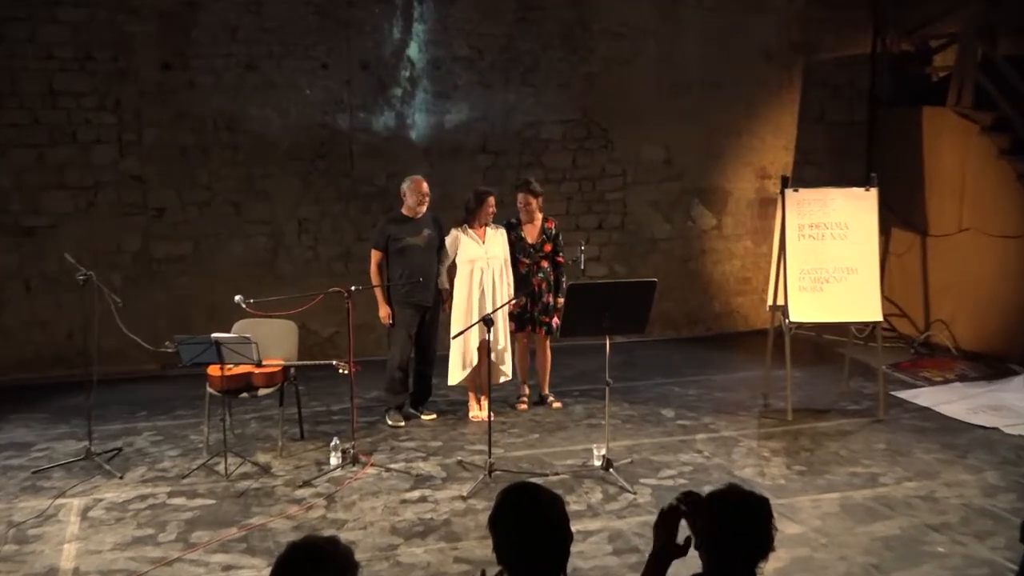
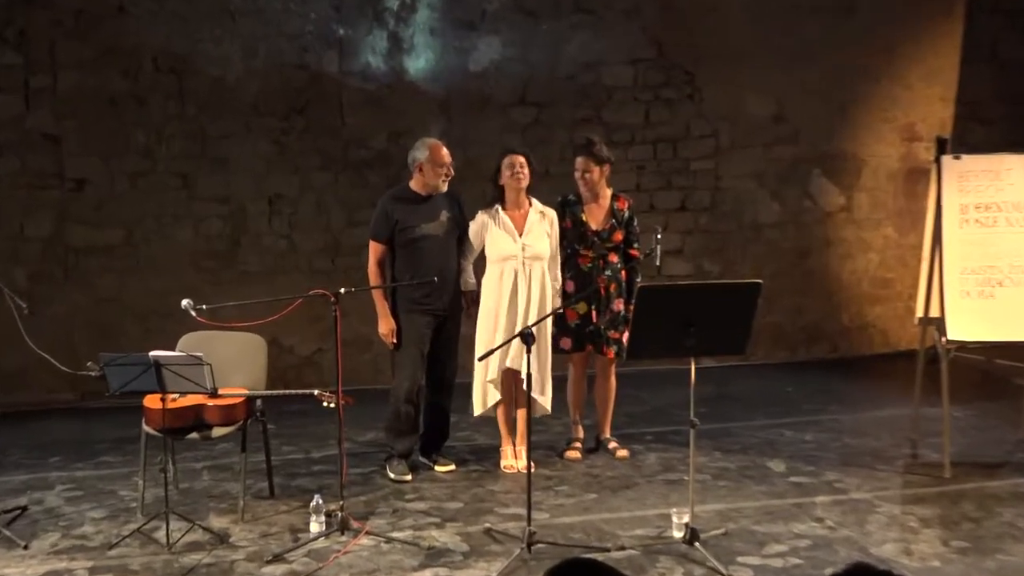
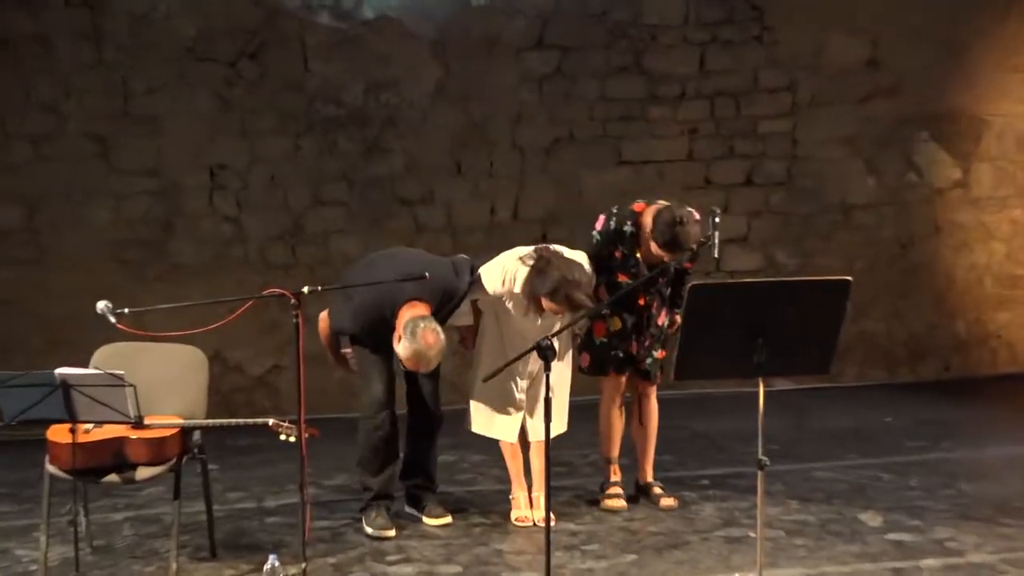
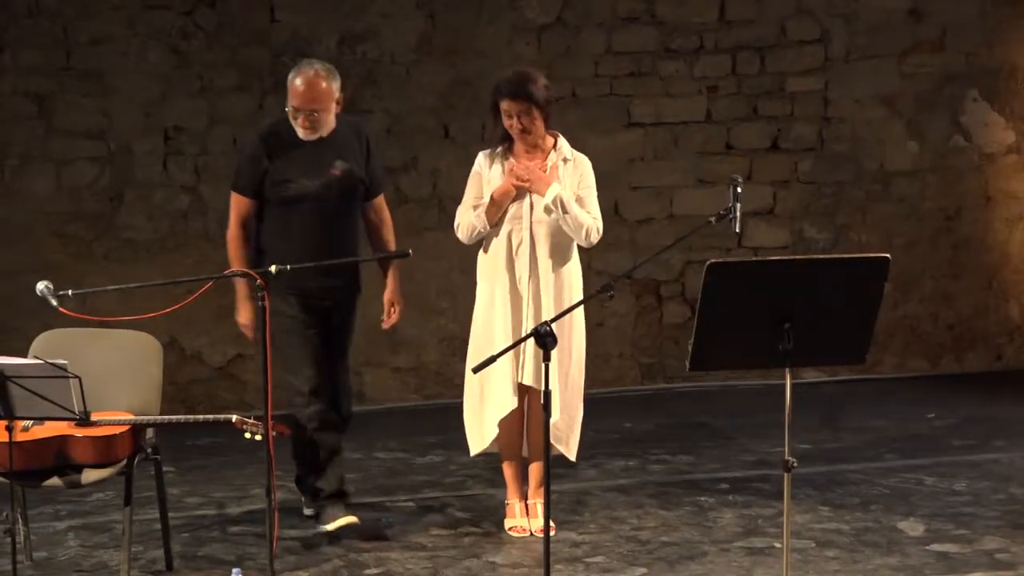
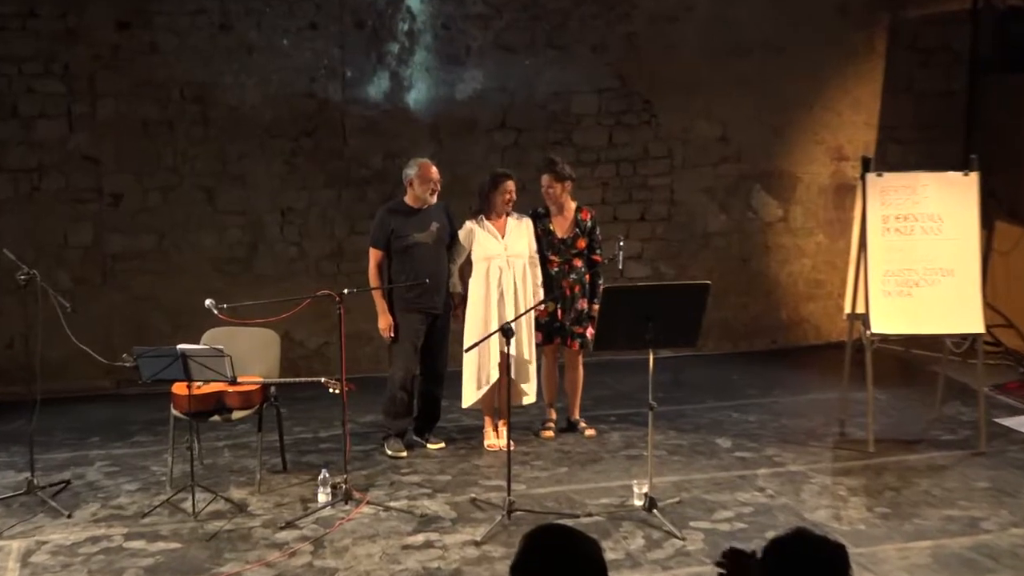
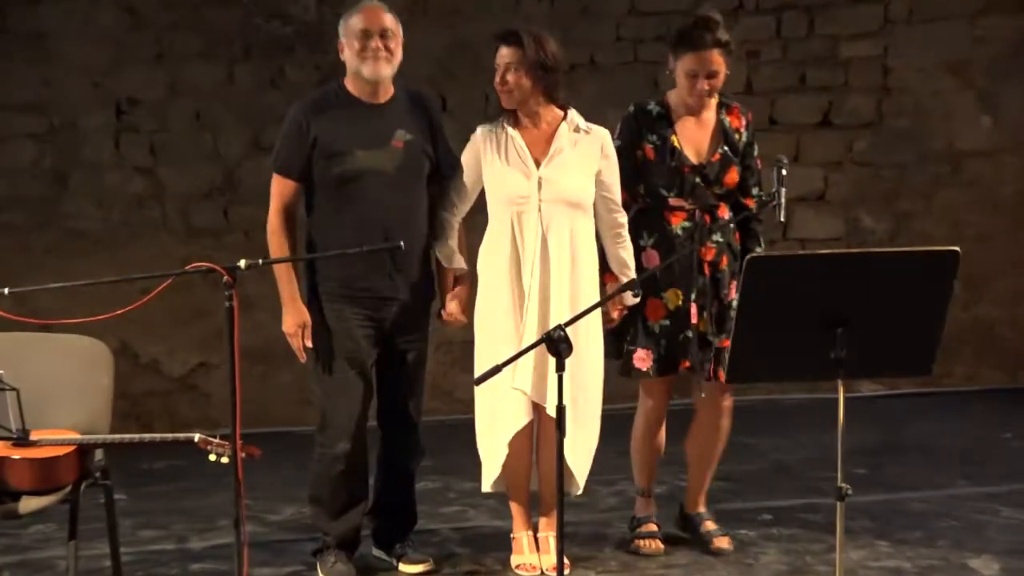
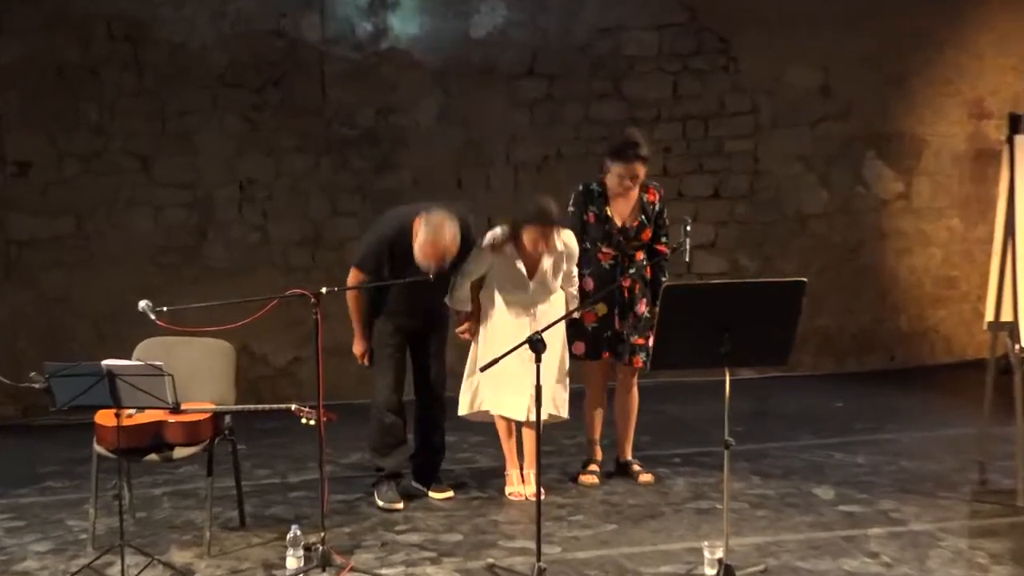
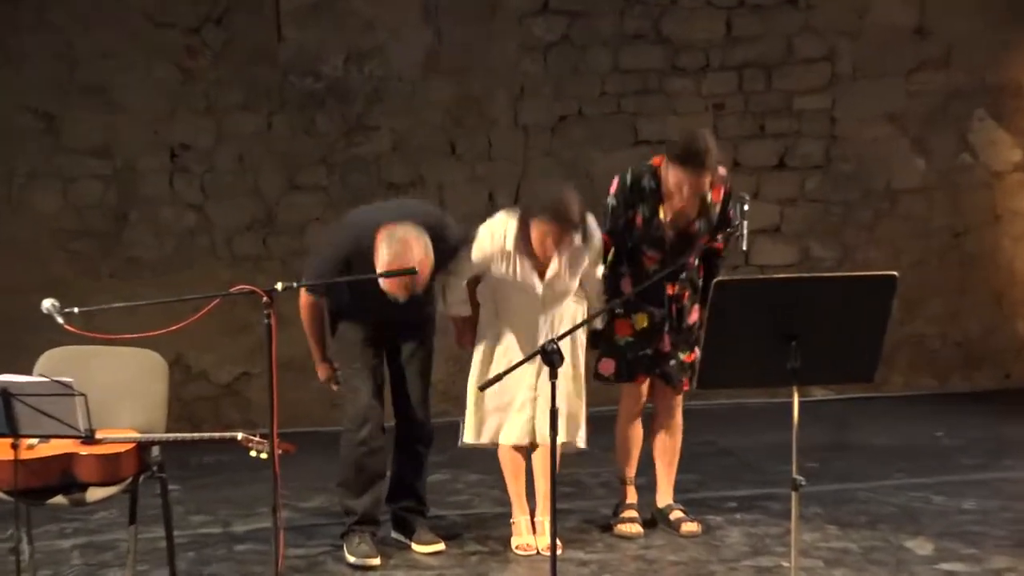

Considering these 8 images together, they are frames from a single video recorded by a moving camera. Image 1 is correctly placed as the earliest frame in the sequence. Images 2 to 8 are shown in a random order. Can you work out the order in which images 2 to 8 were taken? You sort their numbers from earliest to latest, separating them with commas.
5, 2, 7, 3, 8, 6, 4
